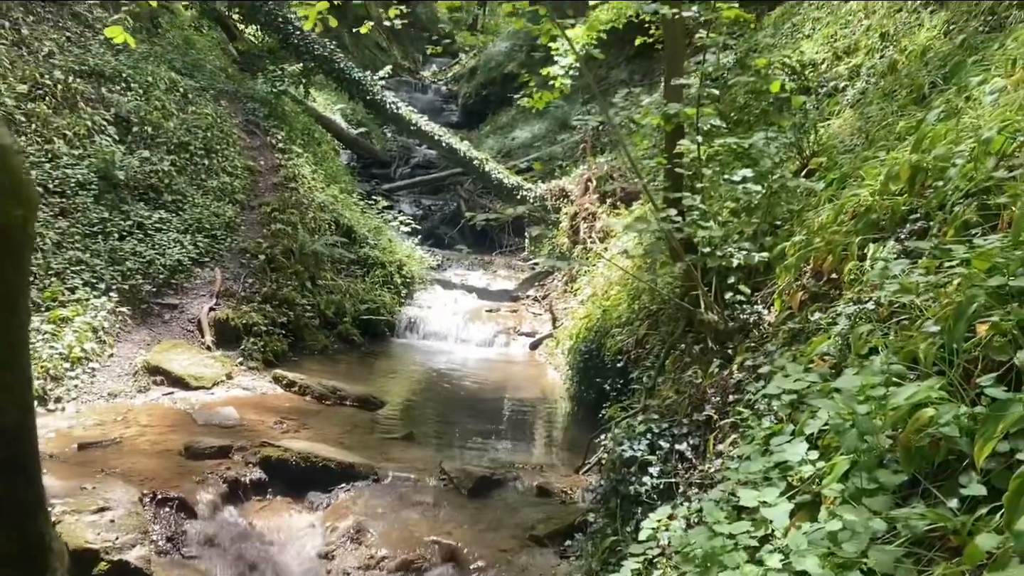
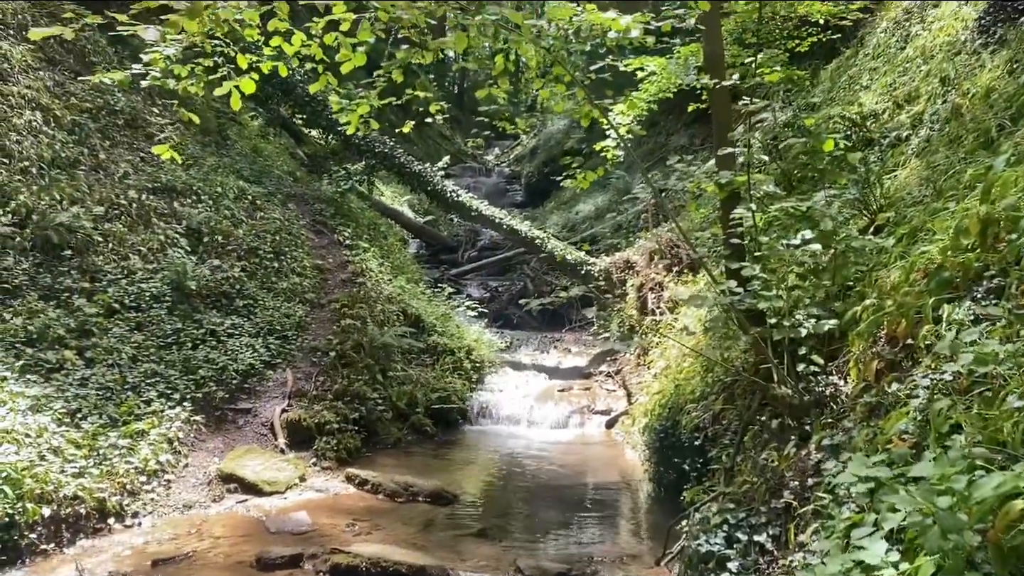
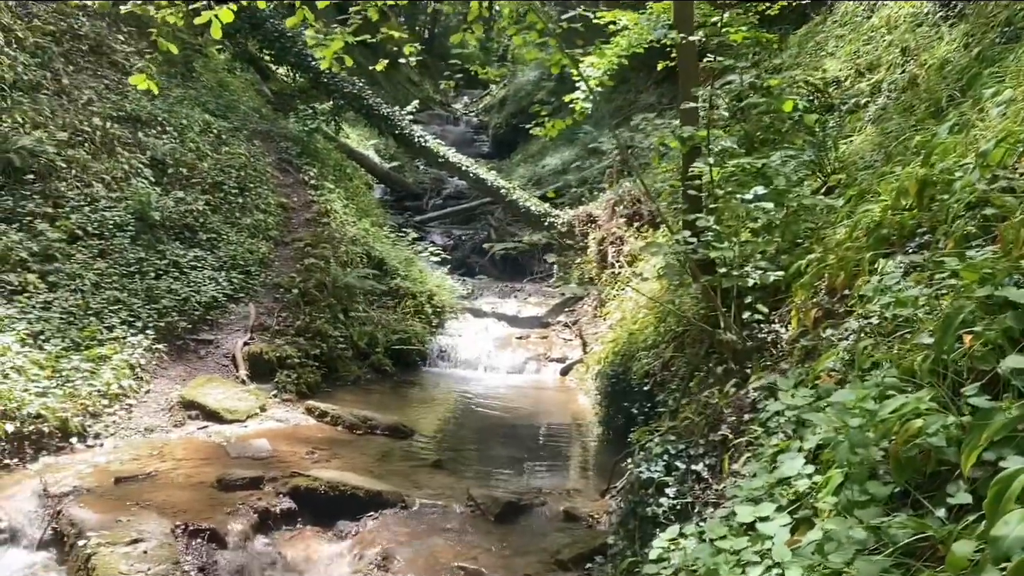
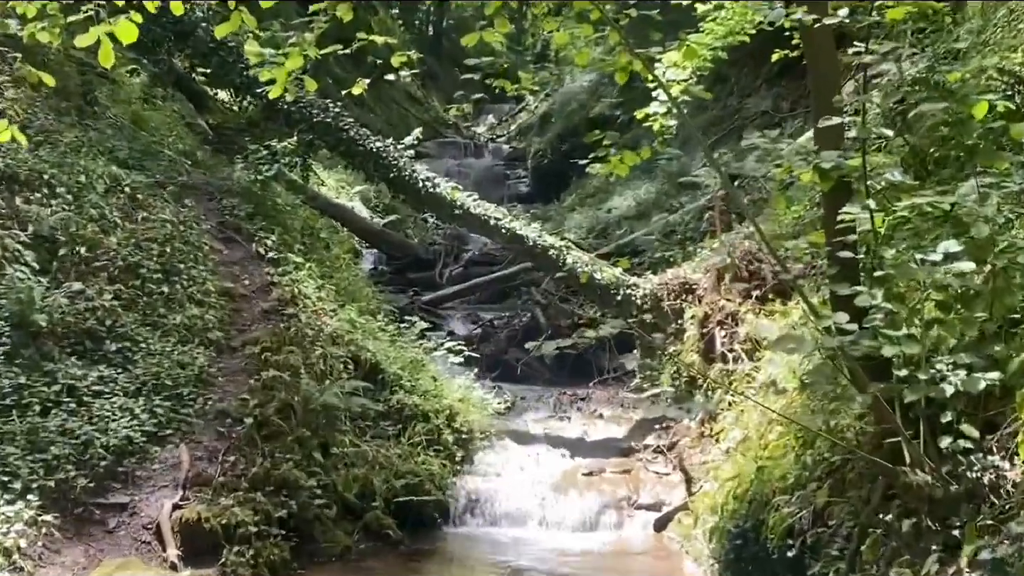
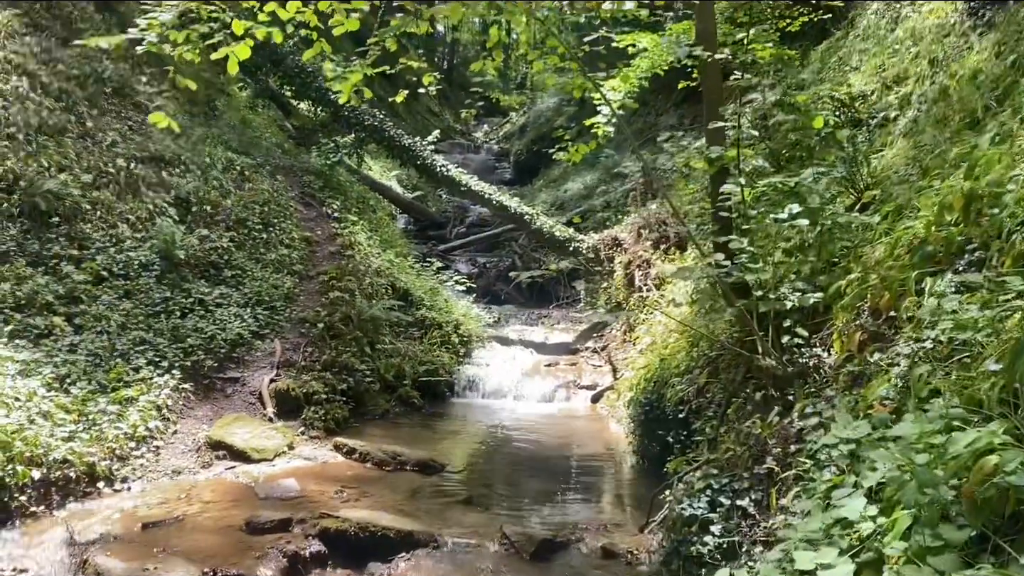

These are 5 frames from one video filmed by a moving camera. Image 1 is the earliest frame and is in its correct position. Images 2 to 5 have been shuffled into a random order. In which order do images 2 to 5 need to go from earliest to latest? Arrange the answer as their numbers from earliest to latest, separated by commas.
3, 5, 2, 4
